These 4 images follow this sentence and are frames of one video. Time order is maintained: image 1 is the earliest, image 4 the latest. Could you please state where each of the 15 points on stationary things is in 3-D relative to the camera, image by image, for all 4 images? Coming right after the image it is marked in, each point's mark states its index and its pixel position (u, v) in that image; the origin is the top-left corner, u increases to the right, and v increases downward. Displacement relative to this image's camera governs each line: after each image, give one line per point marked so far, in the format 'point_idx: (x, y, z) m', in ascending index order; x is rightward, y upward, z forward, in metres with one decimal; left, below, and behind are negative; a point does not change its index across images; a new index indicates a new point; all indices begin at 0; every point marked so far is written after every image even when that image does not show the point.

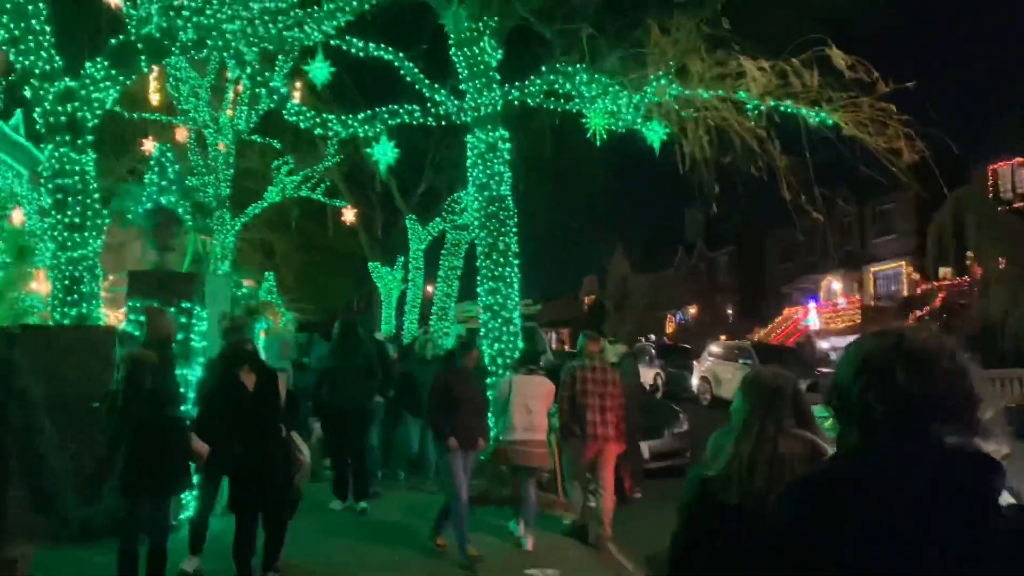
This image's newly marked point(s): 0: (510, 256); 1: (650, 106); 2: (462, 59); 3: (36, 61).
0: (0.0, +0.6, +15.2) m
1: (+2.3, +3.1, +14.0) m
2: (-0.9, +4.0, +14.6) m
3: (-6.9, +3.3, +12.1) m
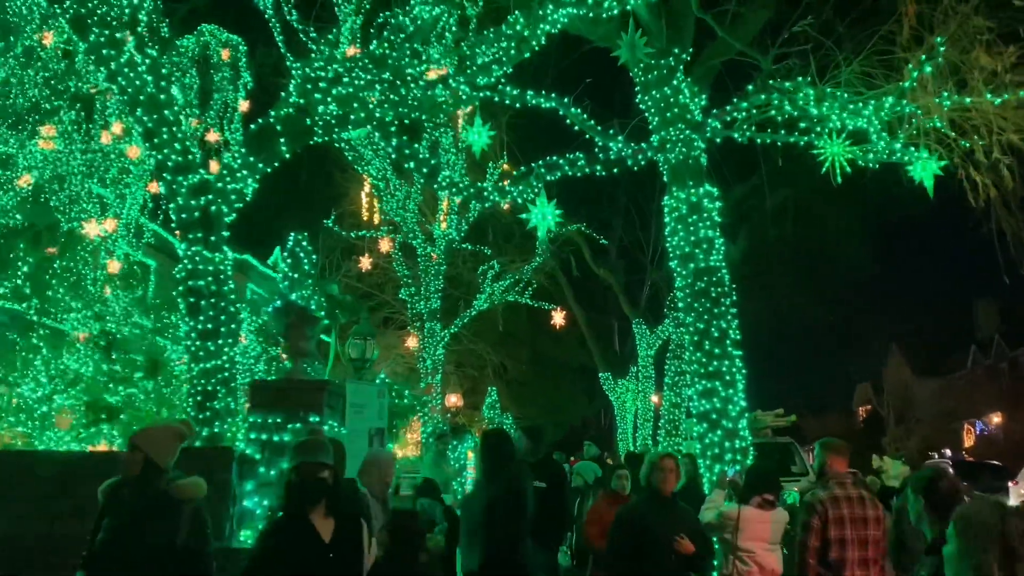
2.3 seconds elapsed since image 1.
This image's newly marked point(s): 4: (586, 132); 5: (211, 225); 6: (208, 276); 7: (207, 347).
0: (+3.0, -0.8, +11.5) m
1: (+4.8, +2.0, +10.0) m
2: (+1.9, +2.6, +11.7) m
3: (-4.6, +1.8, +11.0) m
4: (+0.9, +2.0, +10.3) m
5: (-4.1, +0.9, +11.2) m
6: (-4.0, +0.2, +11.0) m
7: (-4.0, -0.8, +10.9) m
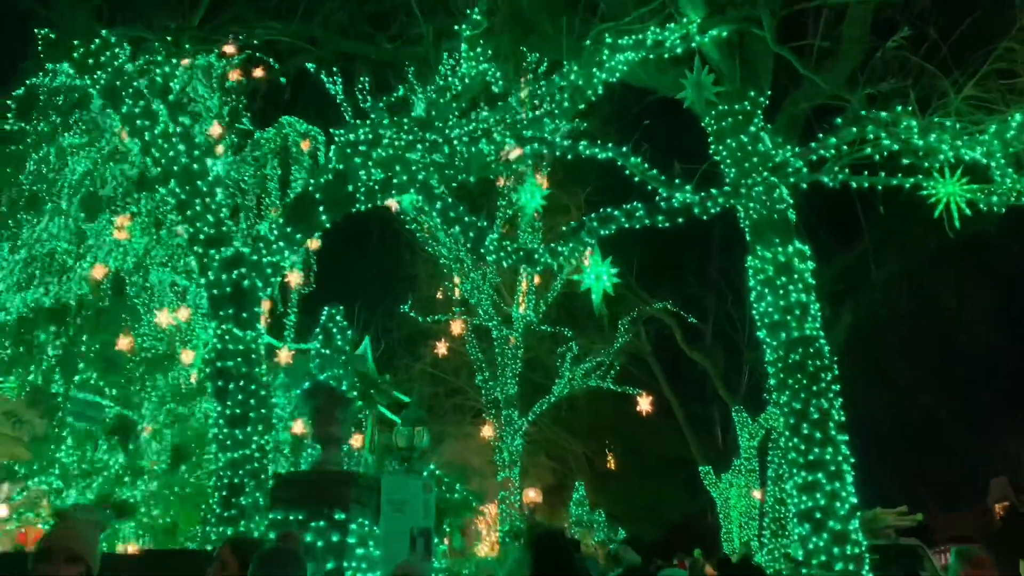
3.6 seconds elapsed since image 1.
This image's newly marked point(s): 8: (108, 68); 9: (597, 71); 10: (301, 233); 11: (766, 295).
0: (+3.7, -1.7, +9.7) m
1: (+5.3, +1.3, +8.3) m
2: (+2.7, +1.7, +10.4) m
3: (-3.9, +0.8, +10.3) m
4: (+1.5, +1.2, +9.1) m
5: (-3.4, -0.2, +10.4) m
6: (-3.3, -0.8, +10.1) m
7: (-3.3, -1.8, +9.9) m
8: (-5.0, +2.7, +10.3) m
9: (+1.0, +2.6, +10.0) m
10: (-2.7, +0.7, +10.7) m
11: (+3.1, -0.1, +10.2) m
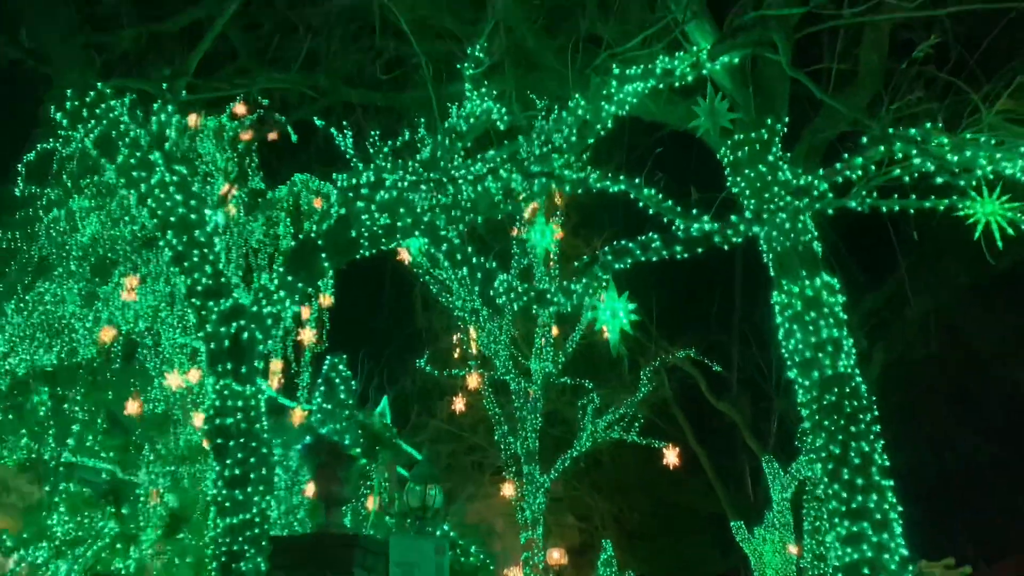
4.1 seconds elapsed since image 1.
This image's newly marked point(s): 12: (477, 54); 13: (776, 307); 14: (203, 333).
0: (+3.9, -2.0, +8.9) m
1: (+5.4, +1.1, +7.7) m
2: (+2.8, +1.3, +9.9) m
3: (-3.7, +0.1, +9.9) m
4: (+1.5, +0.8, +8.6) m
5: (-3.2, -0.8, +9.9) m
6: (-3.2, -1.4, +9.6) m
7: (-3.1, -2.3, +9.3) m
8: (-4.9, +2.0, +10.0) m
9: (+1.1, +2.2, +9.6) m
10: (-2.6, +0.1, +10.3) m
11: (+3.3, -0.5, +9.6) m
12: (-0.4, +2.7, +9.7) m
13: (+3.2, -0.2, +10.0) m
14: (-3.7, -0.5, +9.9) m
